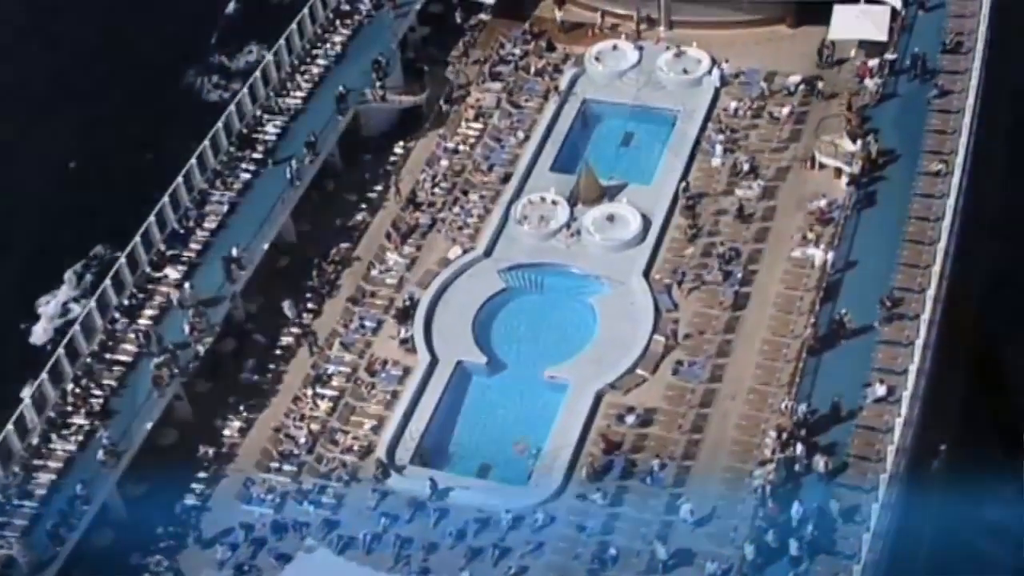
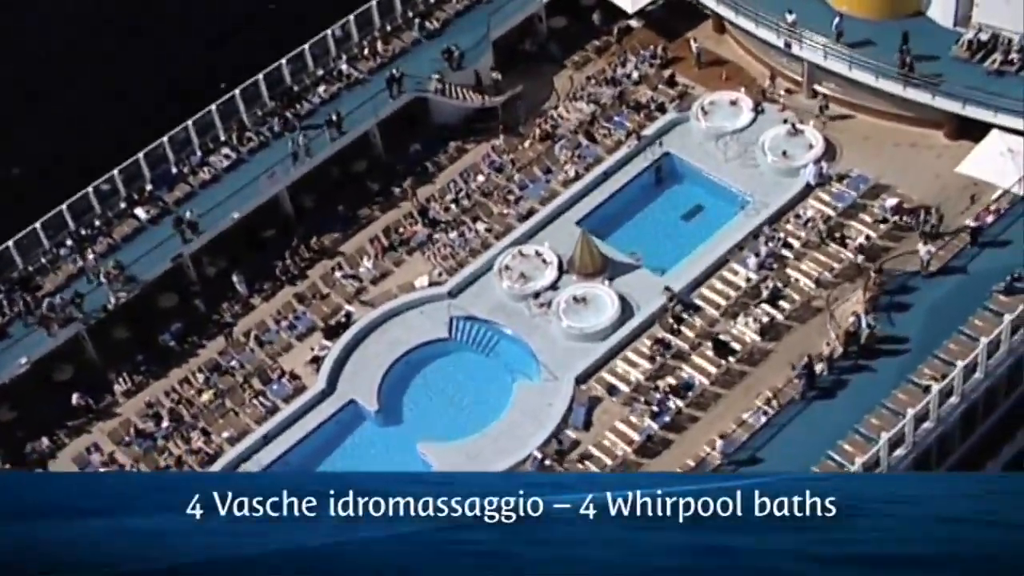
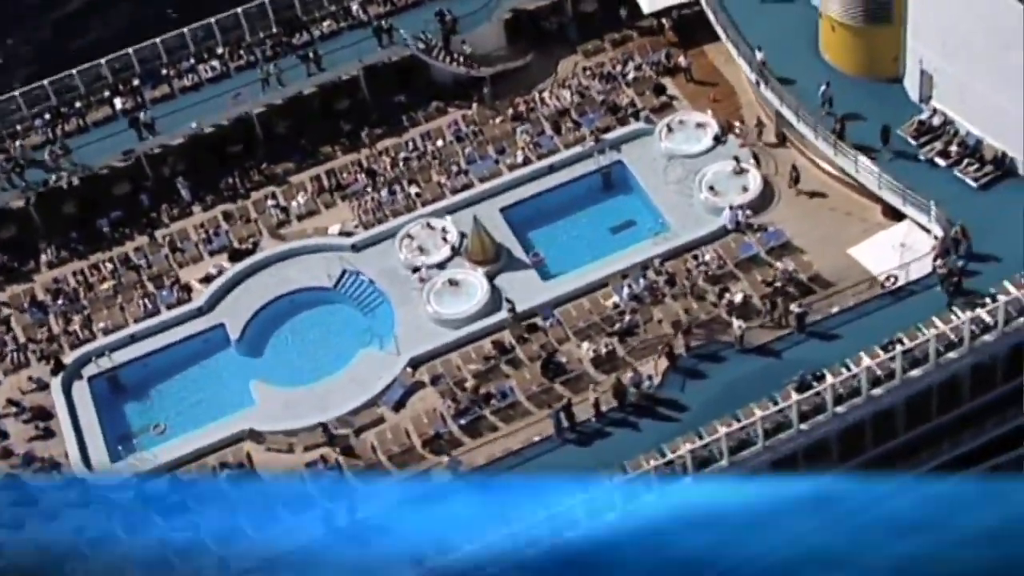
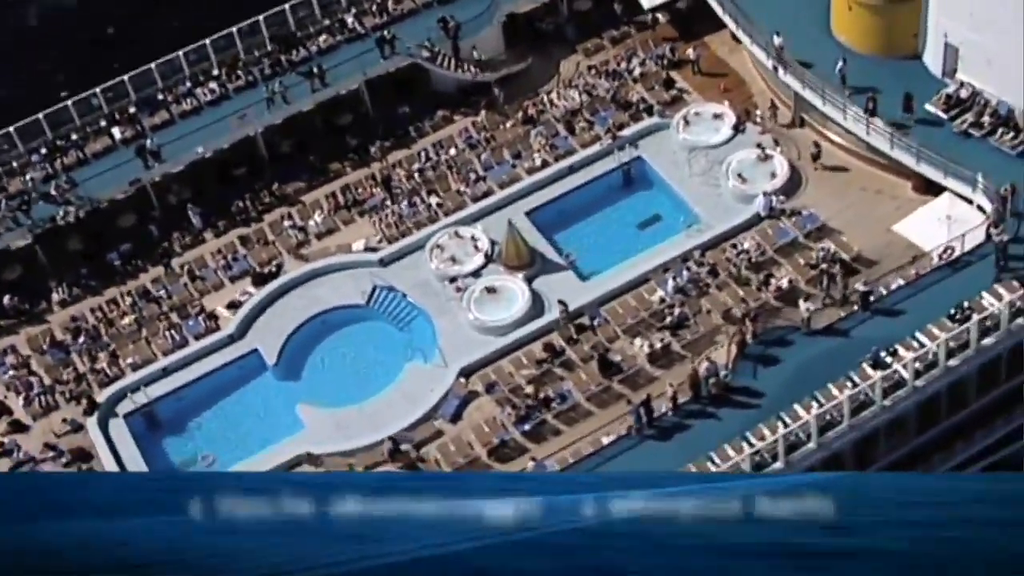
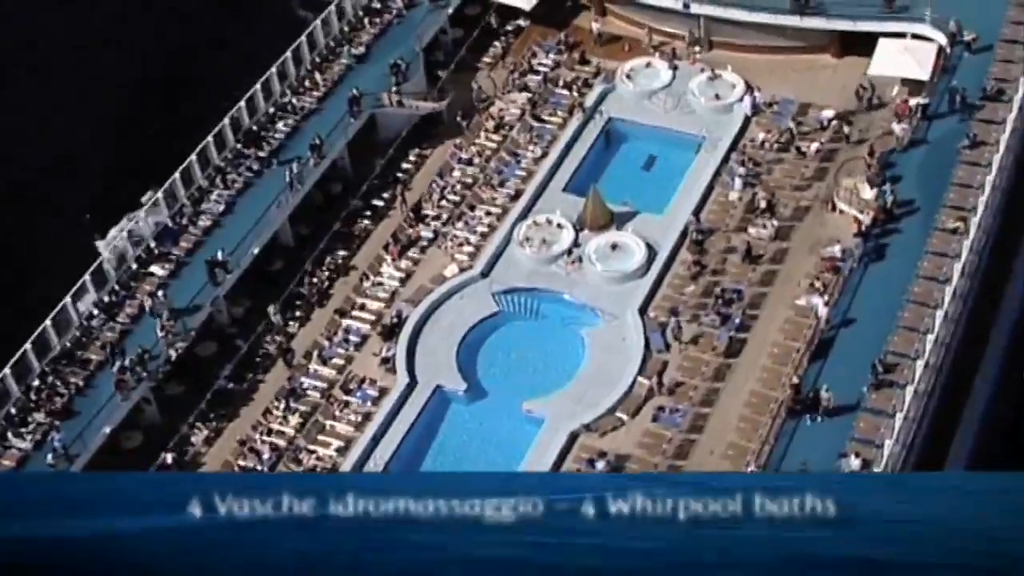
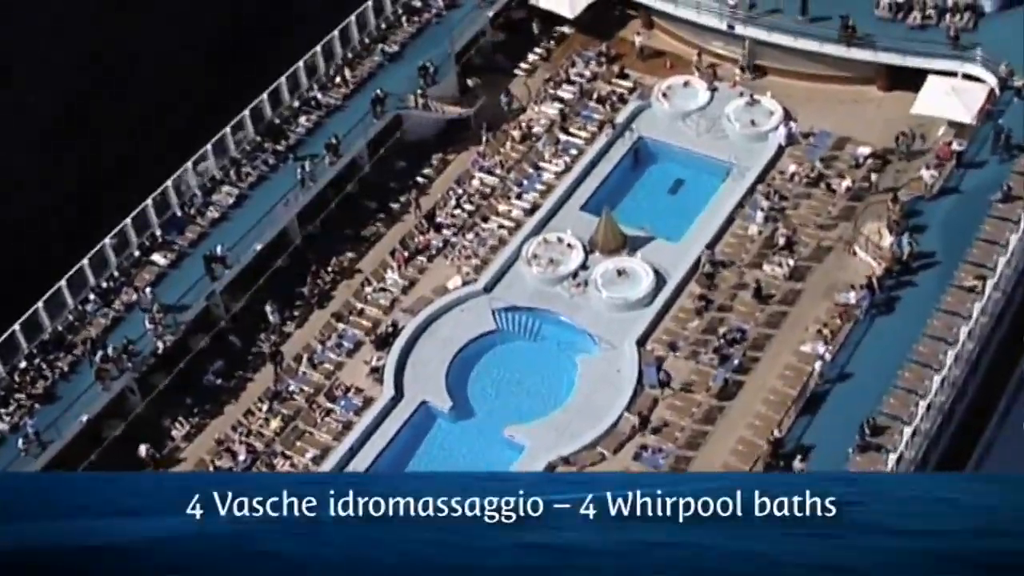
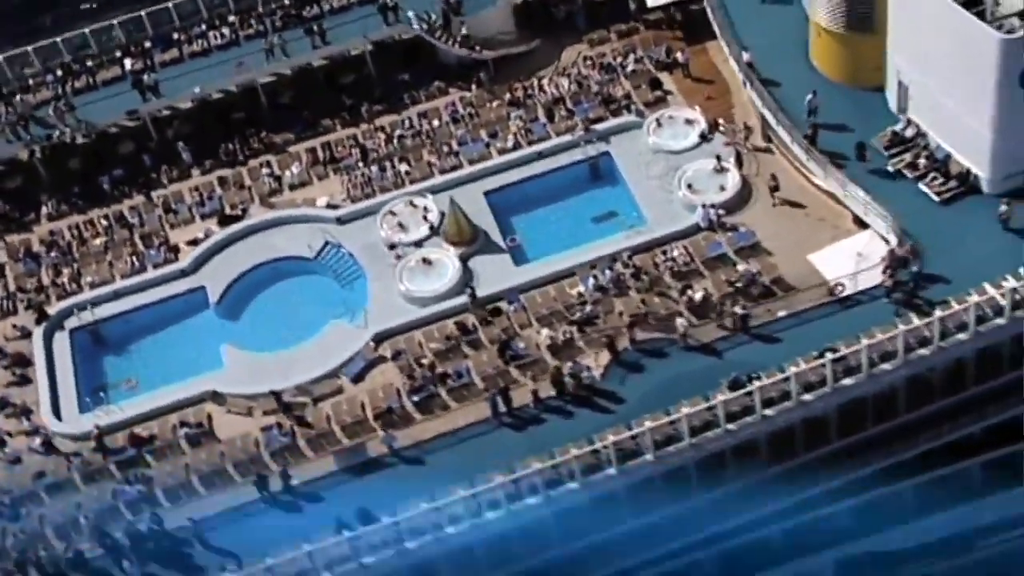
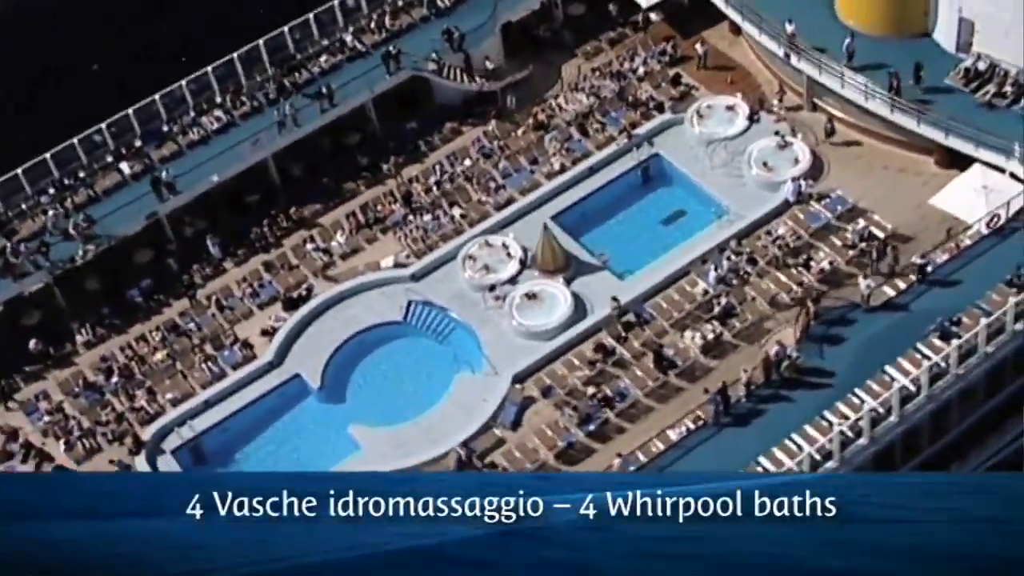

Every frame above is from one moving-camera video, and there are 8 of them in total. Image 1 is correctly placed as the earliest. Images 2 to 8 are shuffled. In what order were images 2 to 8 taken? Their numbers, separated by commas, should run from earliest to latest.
5, 6, 2, 8, 4, 3, 7
